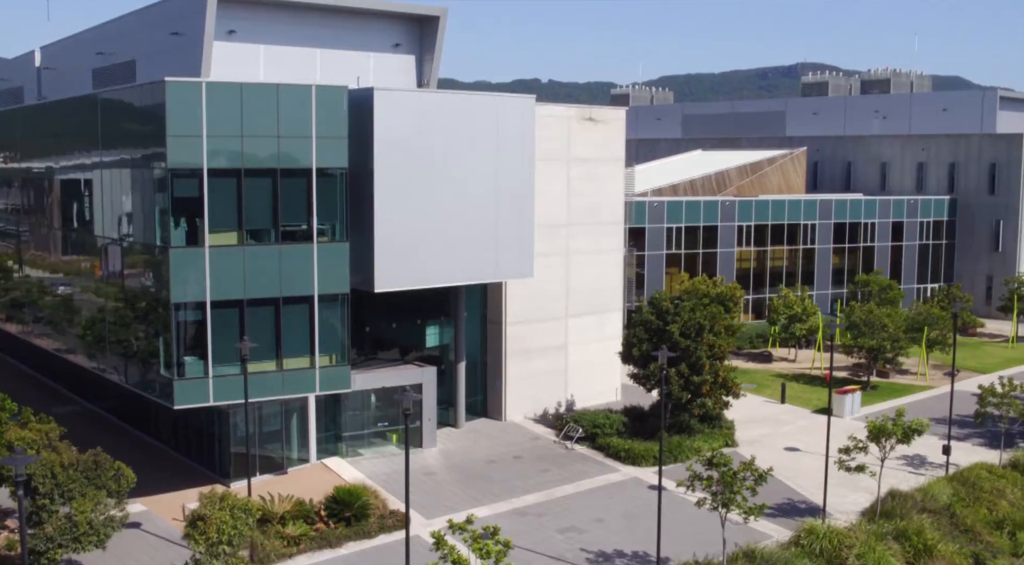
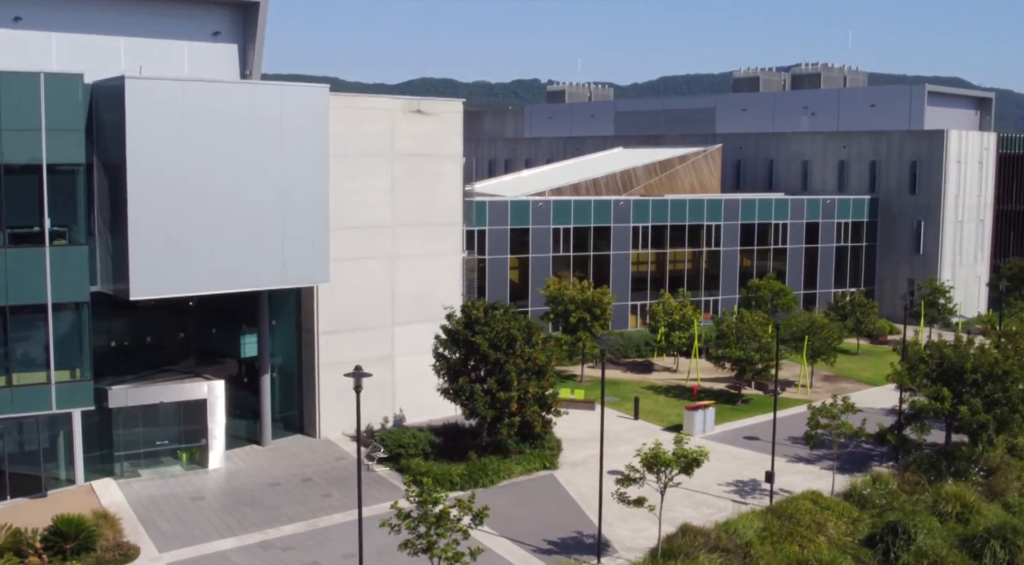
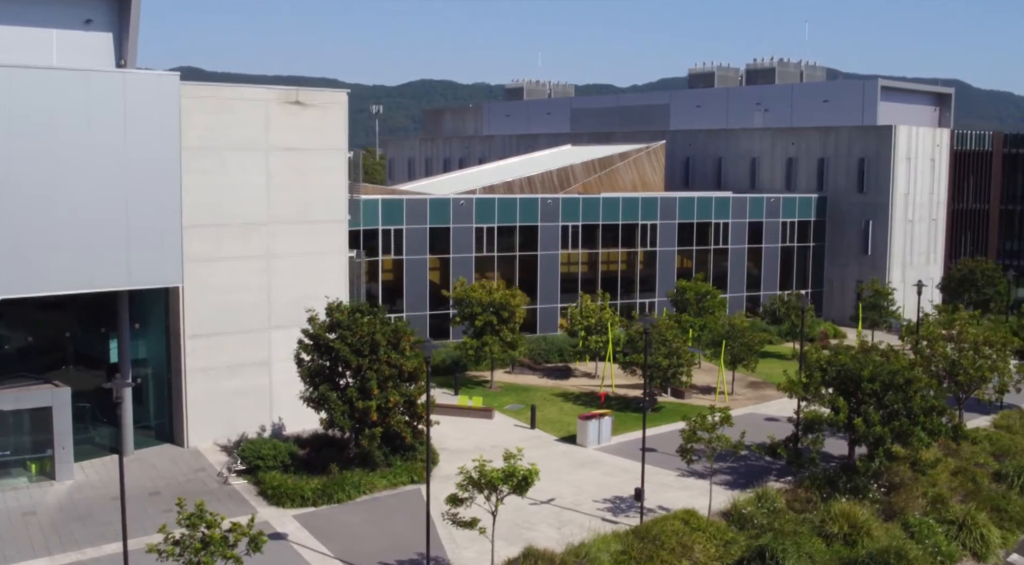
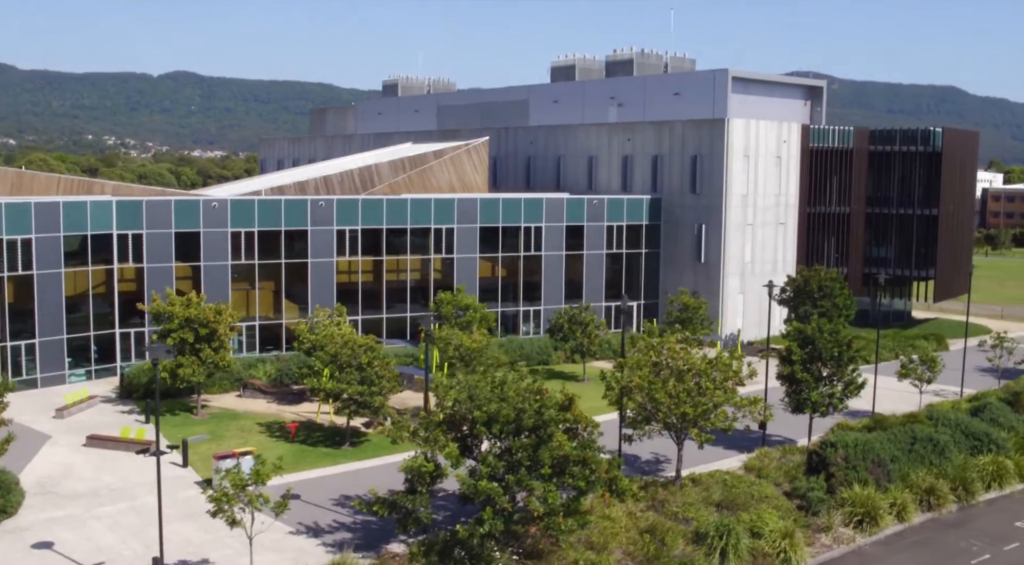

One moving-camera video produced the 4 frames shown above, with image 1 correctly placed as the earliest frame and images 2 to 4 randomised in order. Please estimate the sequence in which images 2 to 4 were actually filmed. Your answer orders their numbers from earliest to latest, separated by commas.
2, 3, 4
